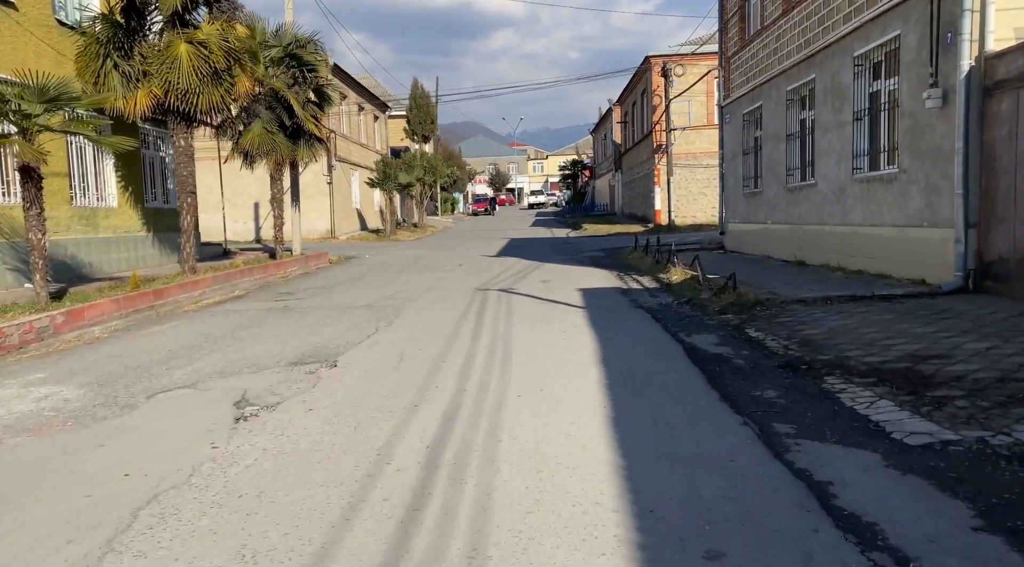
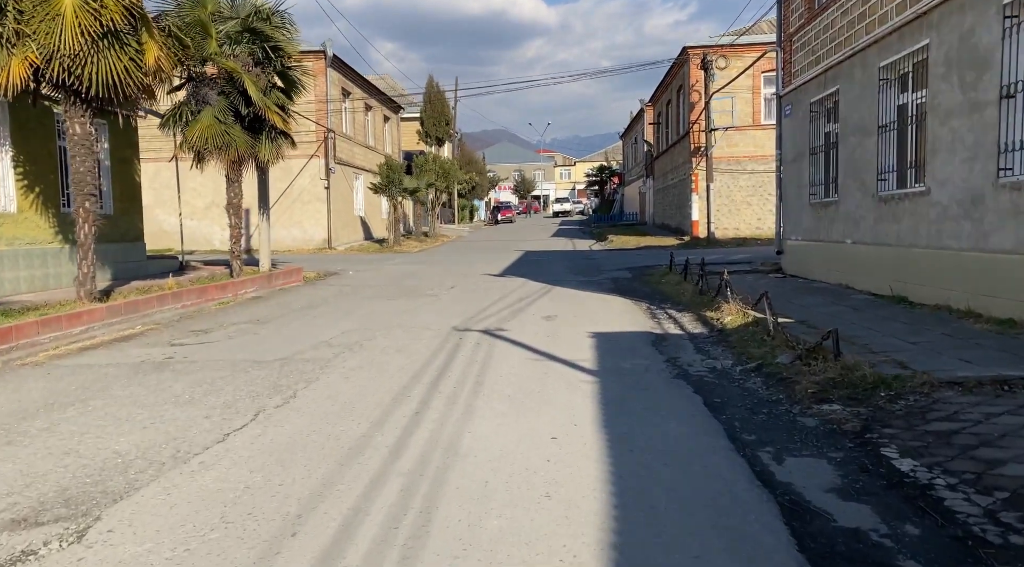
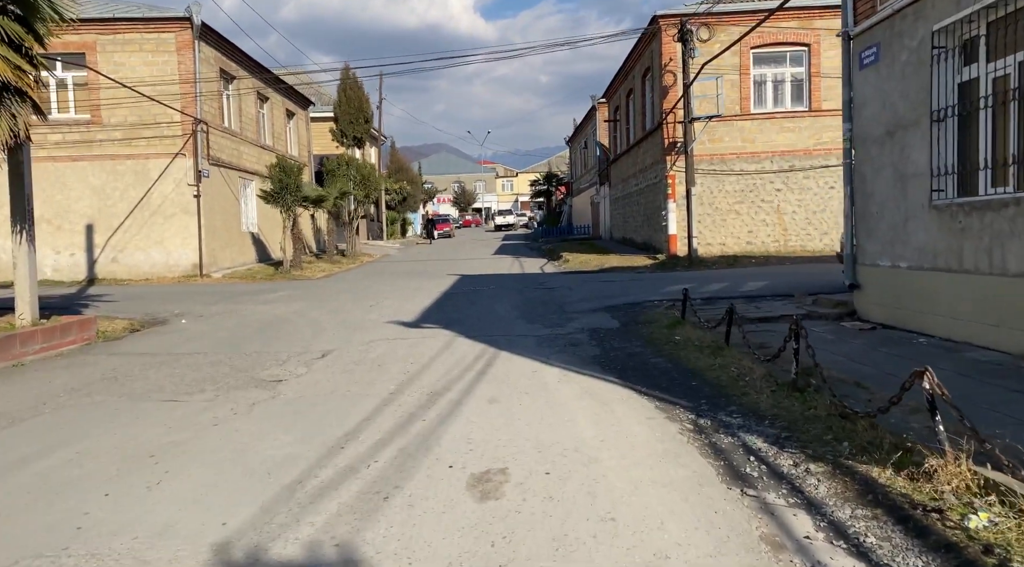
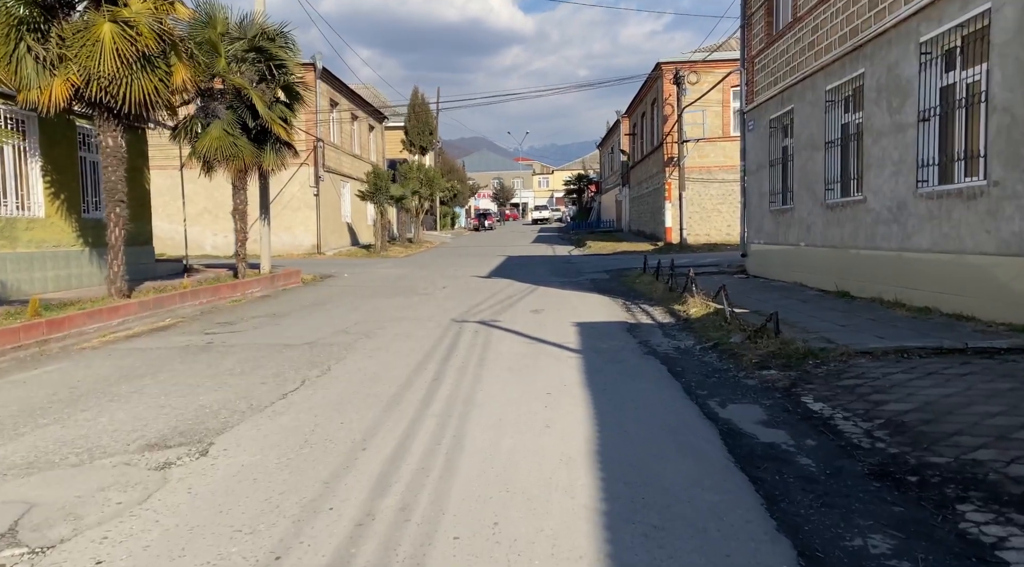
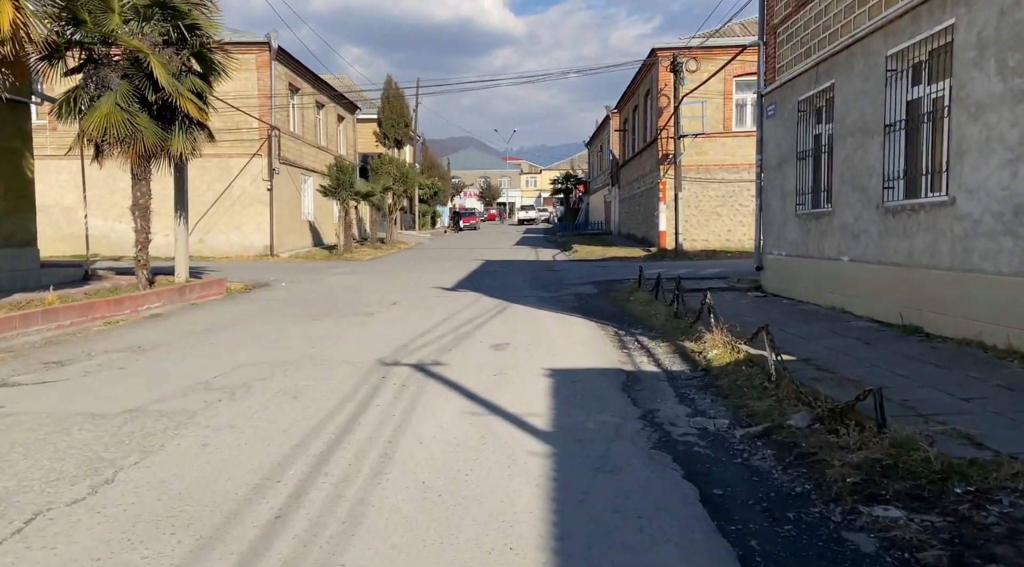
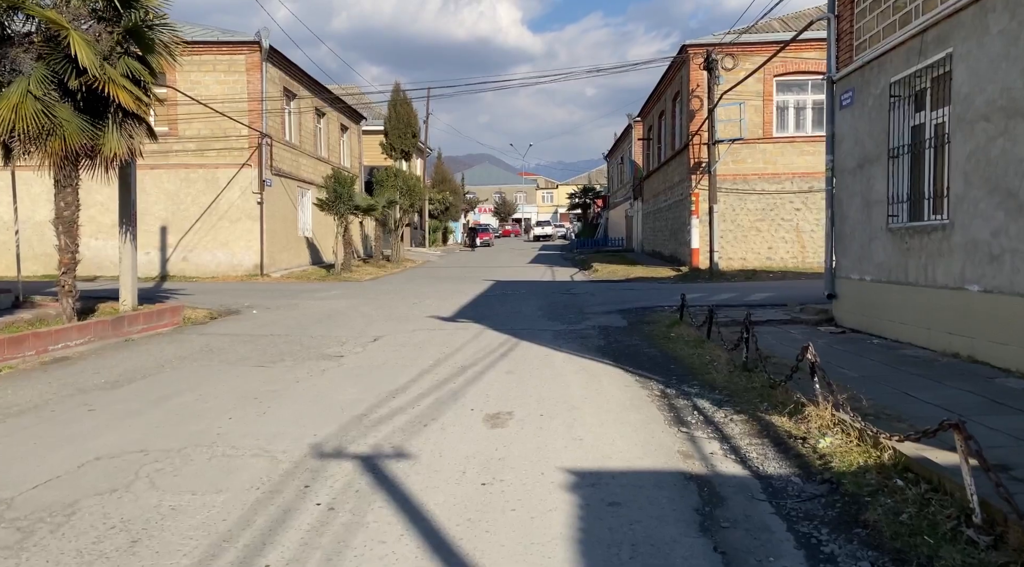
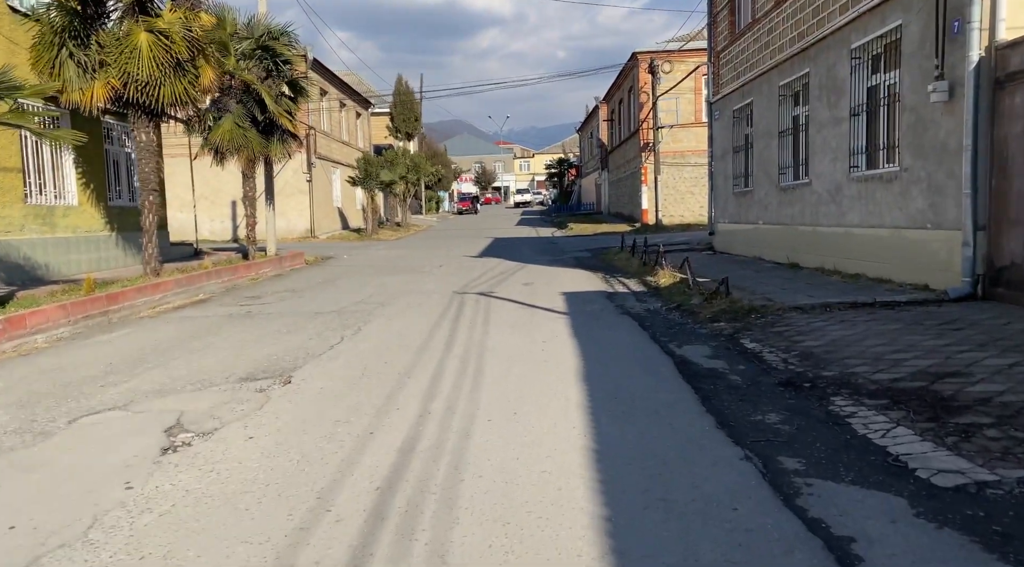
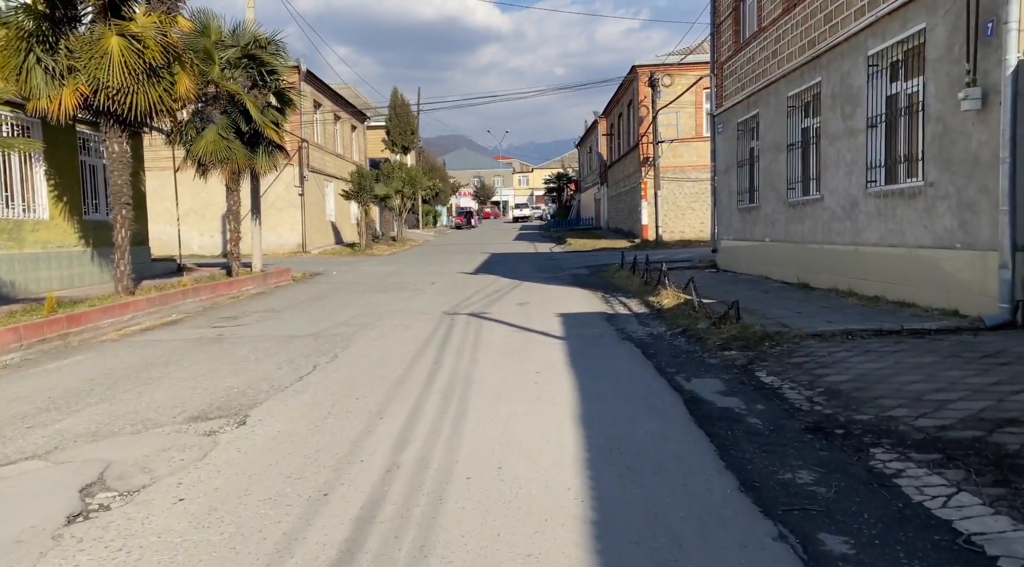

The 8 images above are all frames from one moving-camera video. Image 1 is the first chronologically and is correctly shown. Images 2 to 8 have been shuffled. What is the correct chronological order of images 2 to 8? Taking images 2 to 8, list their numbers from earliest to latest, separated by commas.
7, 8, 4, 2, 5, 6, 3
